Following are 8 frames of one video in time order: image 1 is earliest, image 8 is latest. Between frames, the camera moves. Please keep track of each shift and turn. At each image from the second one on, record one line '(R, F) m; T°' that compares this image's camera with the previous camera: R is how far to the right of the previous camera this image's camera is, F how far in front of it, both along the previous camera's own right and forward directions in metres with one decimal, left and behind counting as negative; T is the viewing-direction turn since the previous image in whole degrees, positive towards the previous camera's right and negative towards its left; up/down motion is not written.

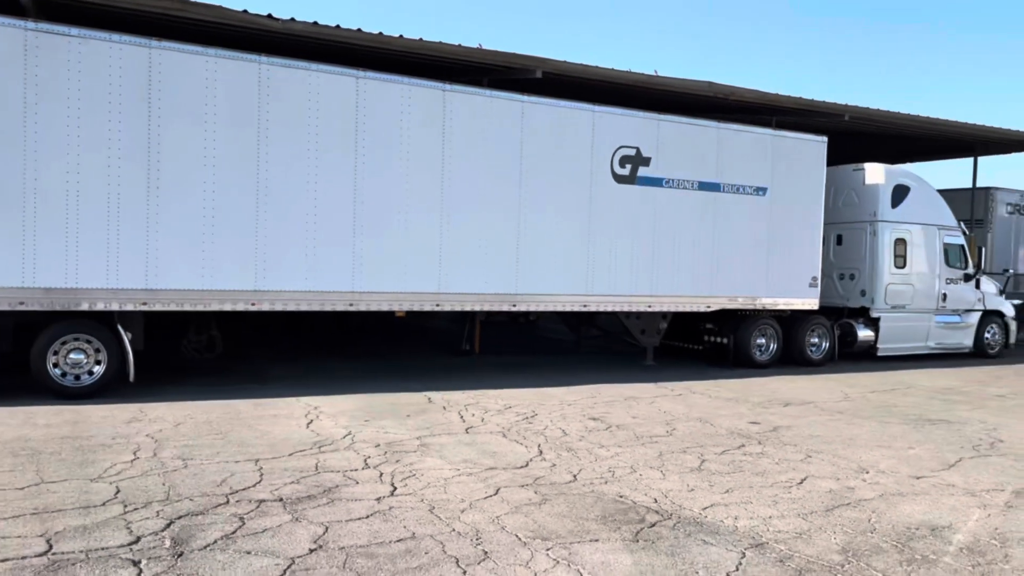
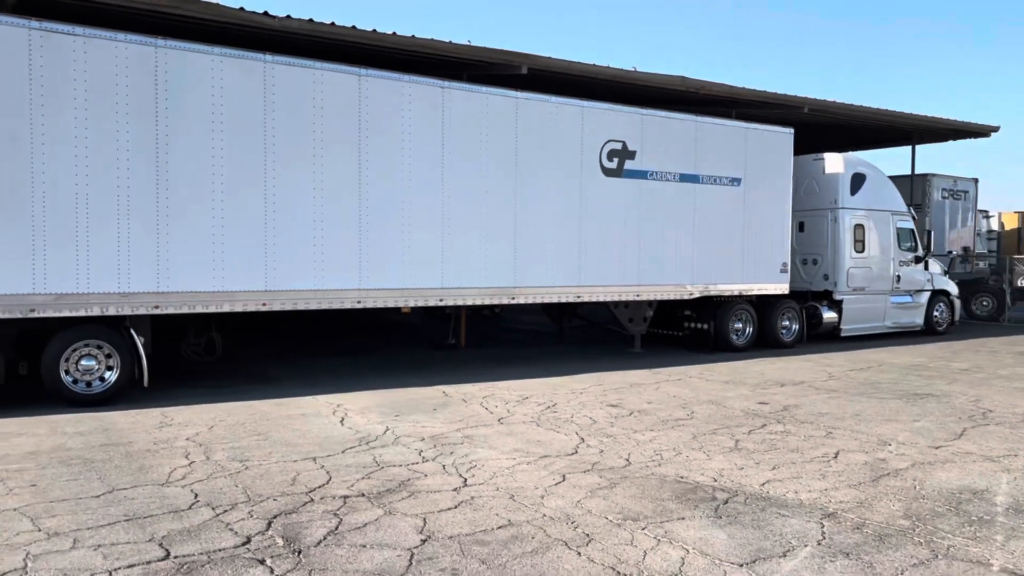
(-0.9, -0.1) m; +5°
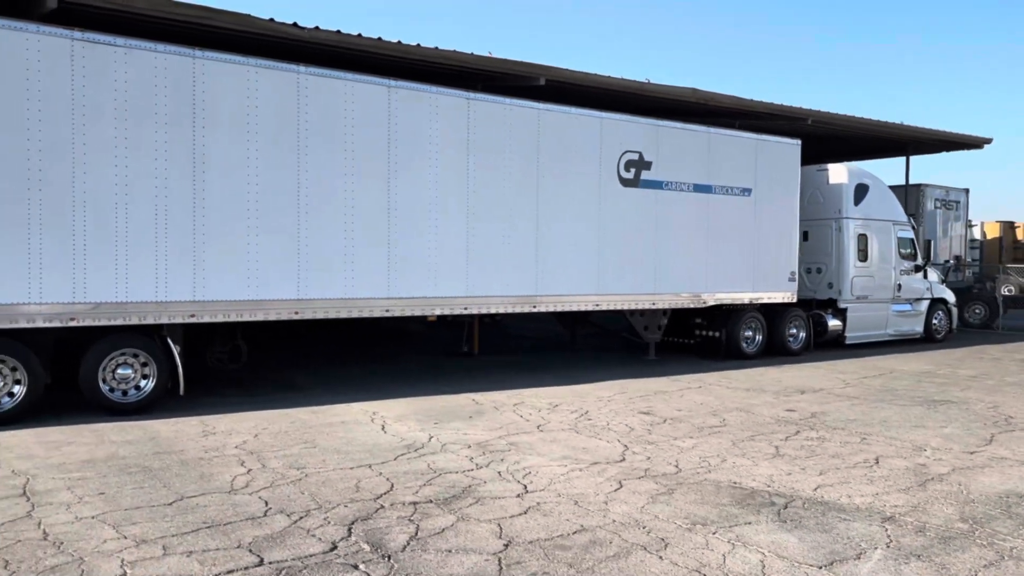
(-0.5, -0.1) m; +1°
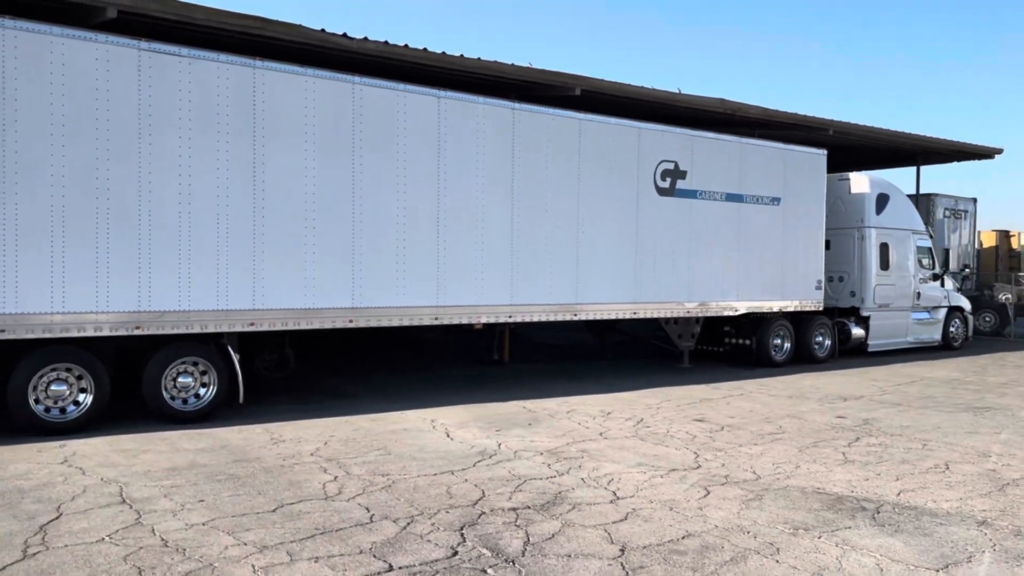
(-0.7, -0.1) m; +1°
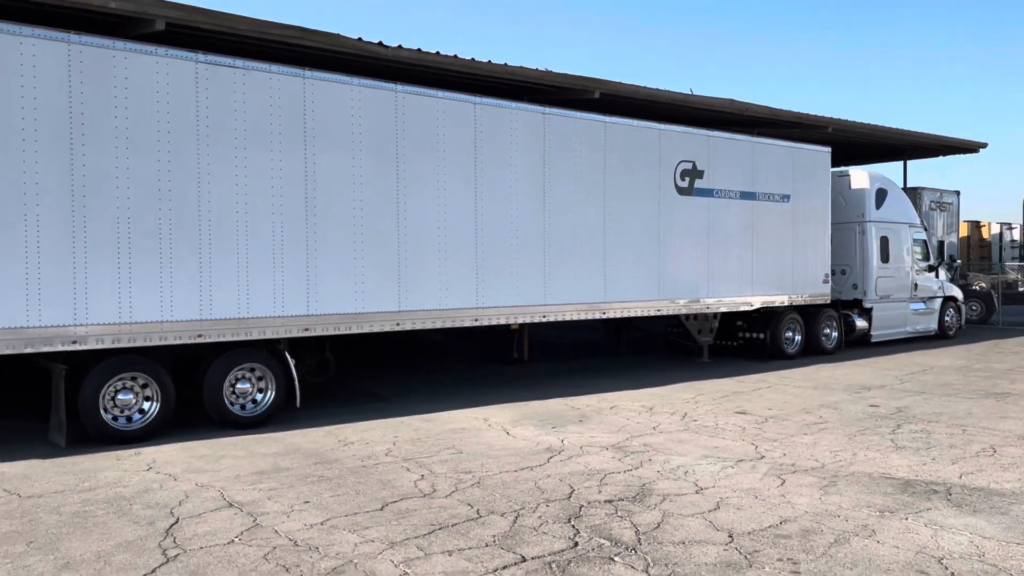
(-0.8, -0.2) m; +2°
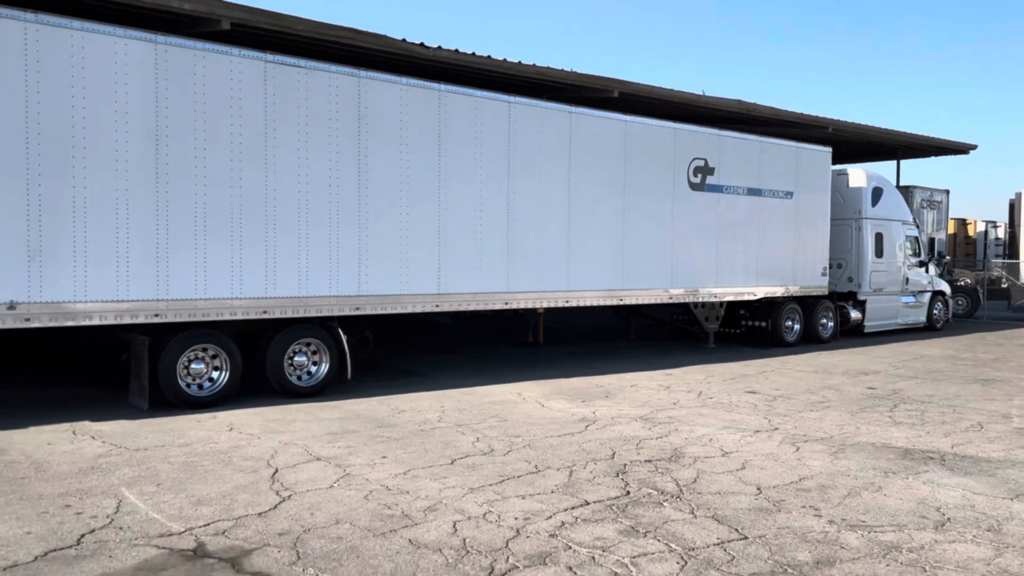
(-0.5, -0.7) m; +1°
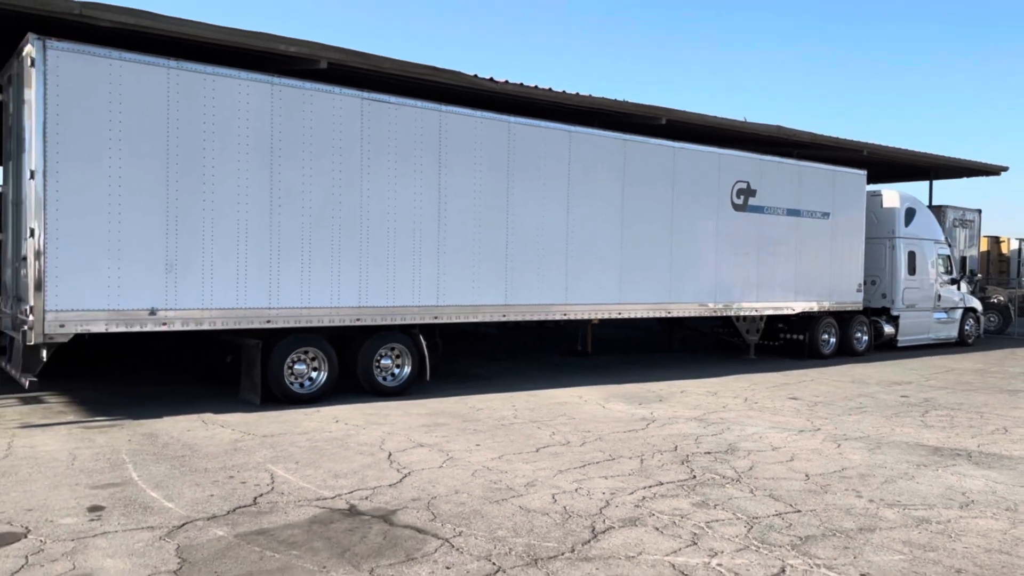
(-0.4, -1.0) m; -2°
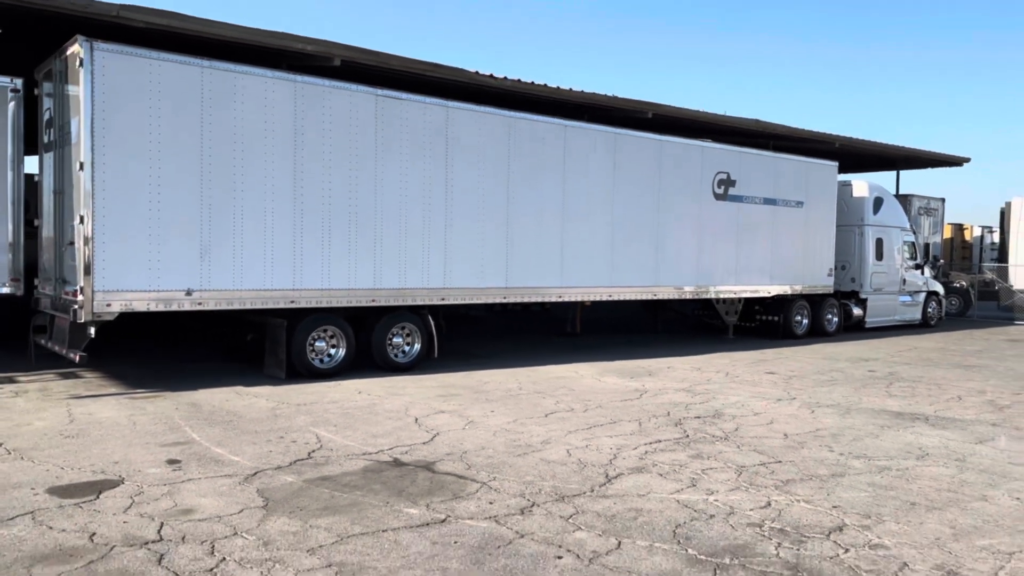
(-0.4, -0.8) m; +2°
